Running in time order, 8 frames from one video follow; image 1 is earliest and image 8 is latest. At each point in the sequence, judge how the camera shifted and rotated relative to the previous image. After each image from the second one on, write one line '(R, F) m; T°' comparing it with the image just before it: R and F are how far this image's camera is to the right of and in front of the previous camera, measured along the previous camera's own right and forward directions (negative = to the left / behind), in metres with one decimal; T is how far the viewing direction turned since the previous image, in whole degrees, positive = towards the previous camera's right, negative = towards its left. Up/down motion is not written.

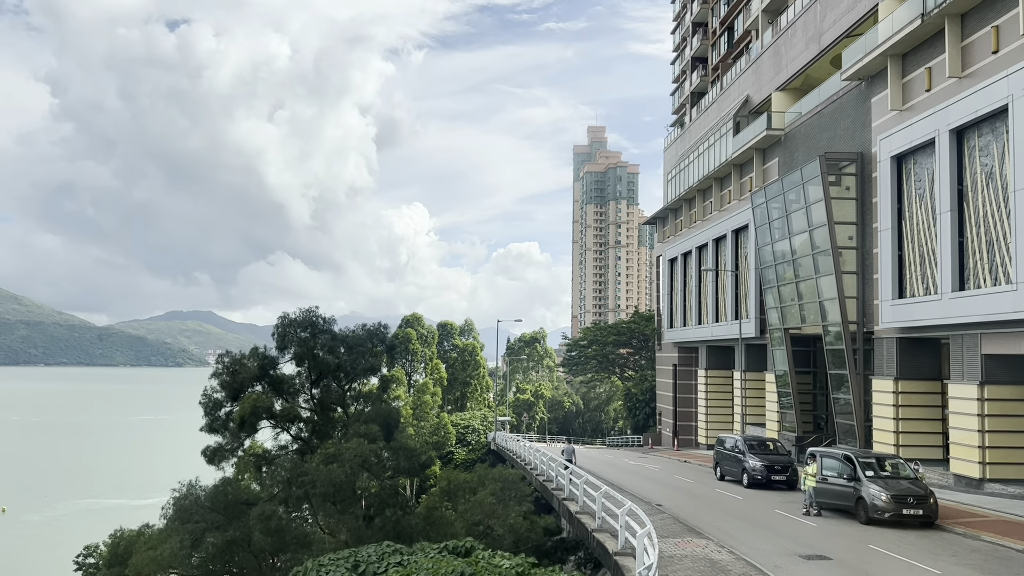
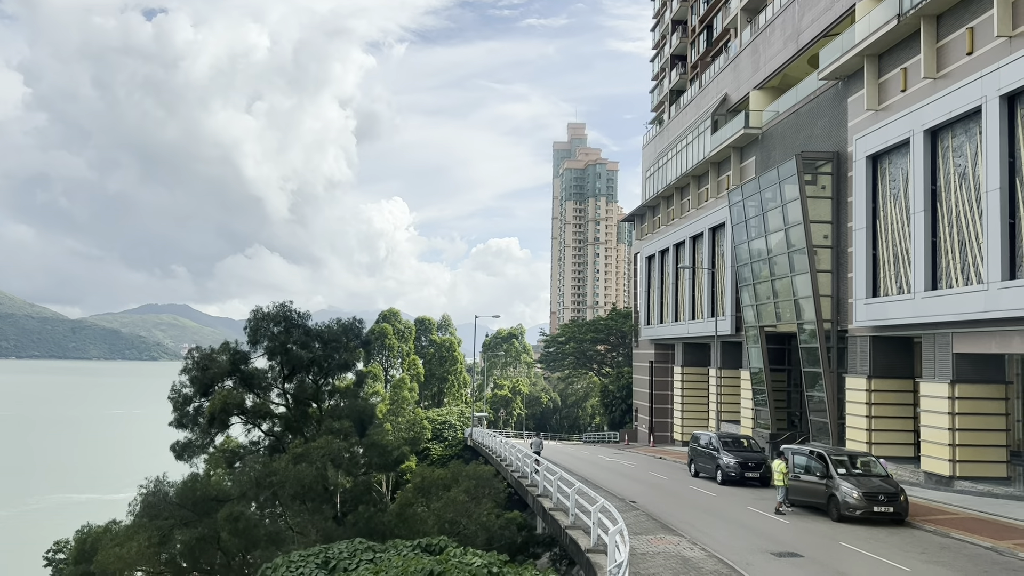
(+0.1, +0.1) m; +2°
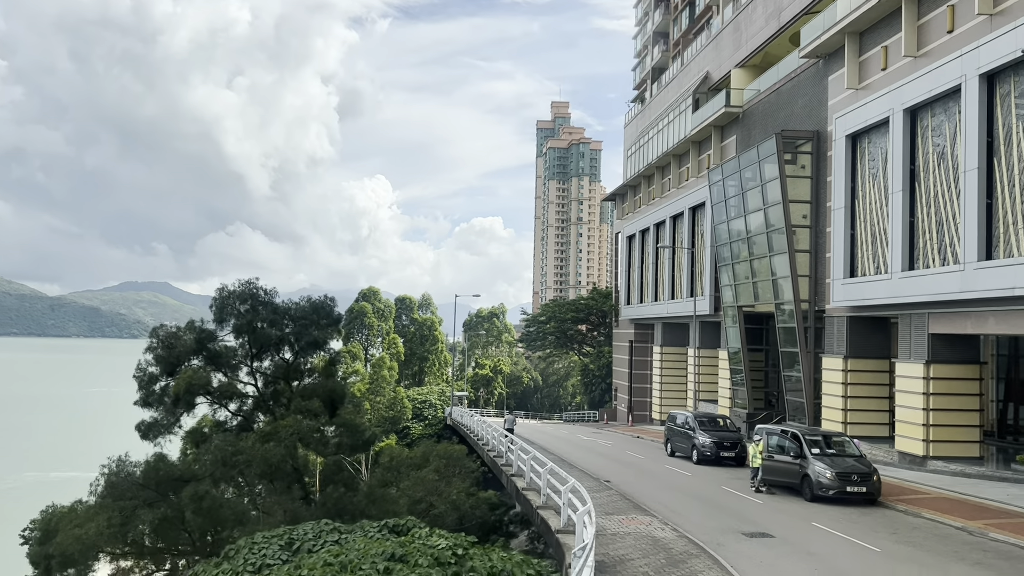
(+0.2, +0.3) m; +1°
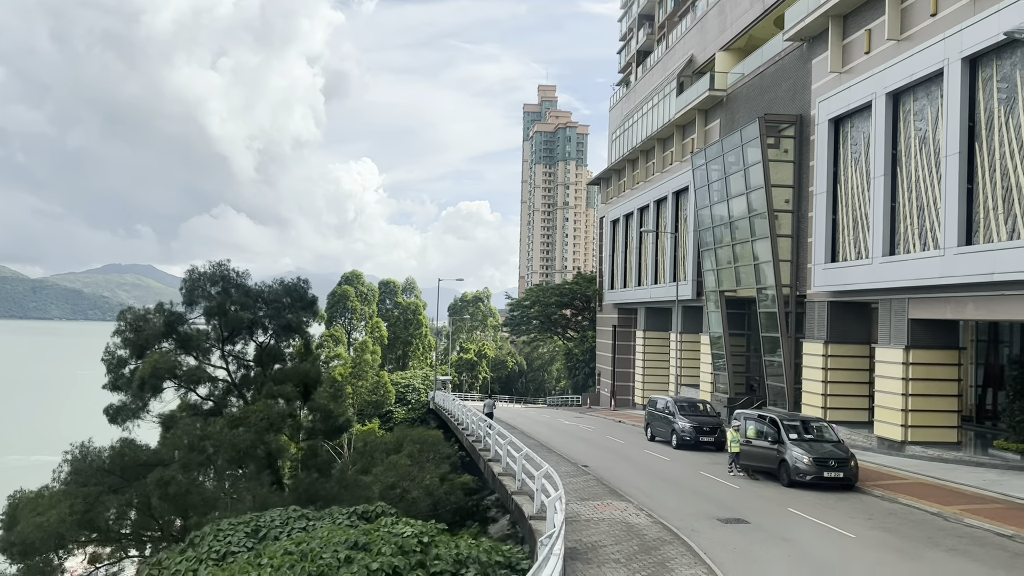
(+0.2, +0.3) m; +1°
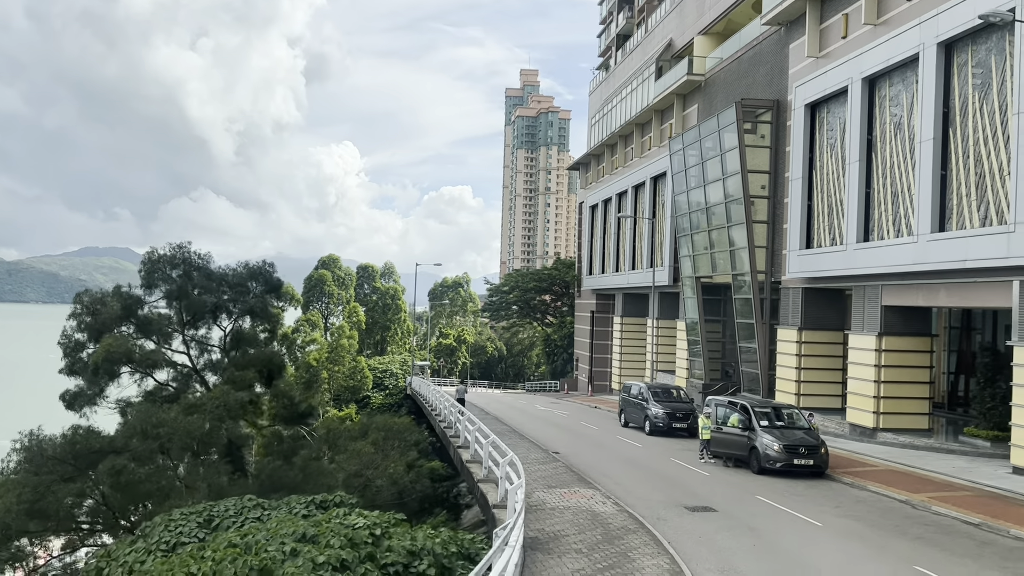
(+0.3, +0.3) m; +1°
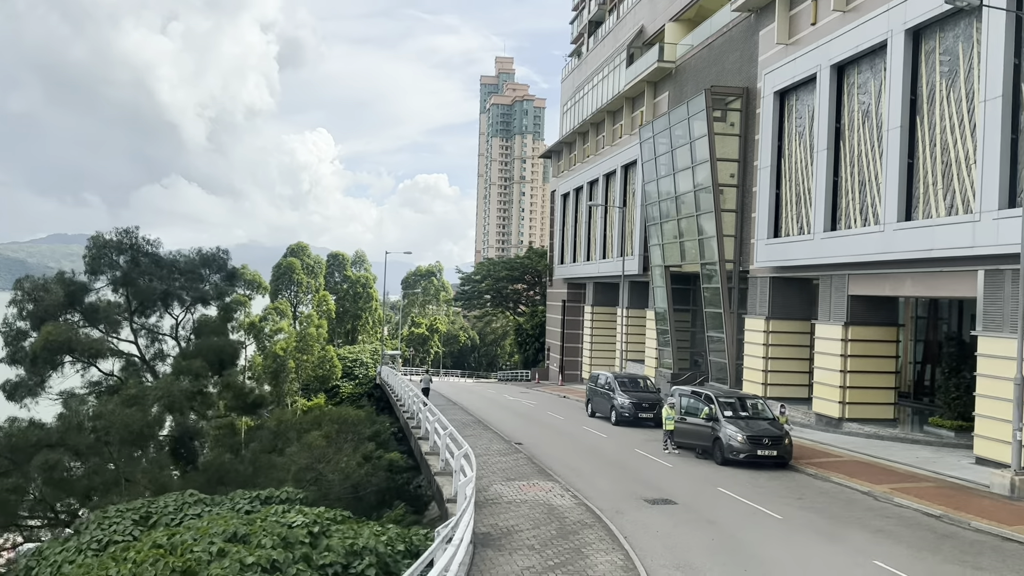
(+0.3, +0.4) m; +2°
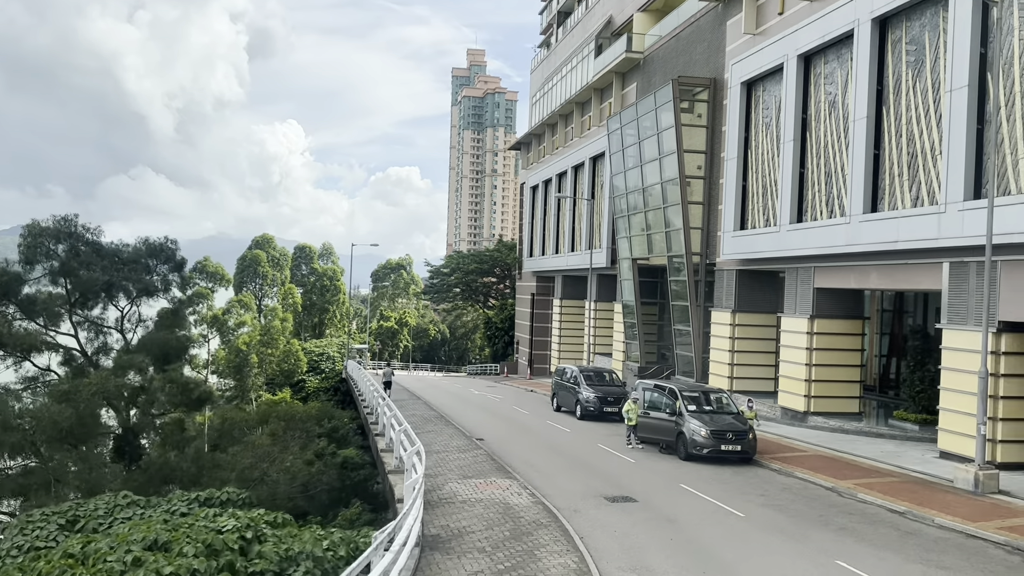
(+0.3, +0.5) m; +2°
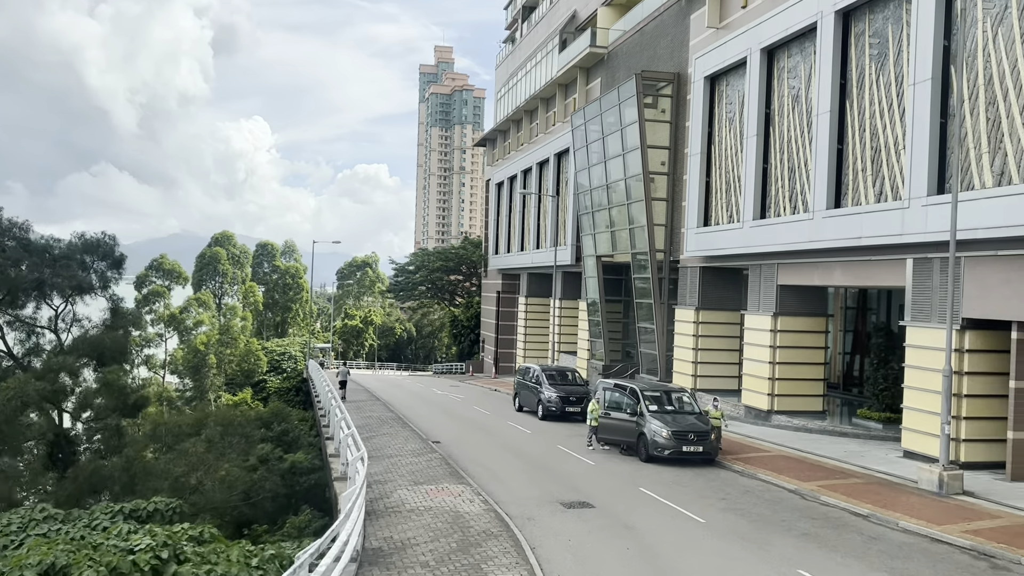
(+0.3, +0.6) m; +2°
